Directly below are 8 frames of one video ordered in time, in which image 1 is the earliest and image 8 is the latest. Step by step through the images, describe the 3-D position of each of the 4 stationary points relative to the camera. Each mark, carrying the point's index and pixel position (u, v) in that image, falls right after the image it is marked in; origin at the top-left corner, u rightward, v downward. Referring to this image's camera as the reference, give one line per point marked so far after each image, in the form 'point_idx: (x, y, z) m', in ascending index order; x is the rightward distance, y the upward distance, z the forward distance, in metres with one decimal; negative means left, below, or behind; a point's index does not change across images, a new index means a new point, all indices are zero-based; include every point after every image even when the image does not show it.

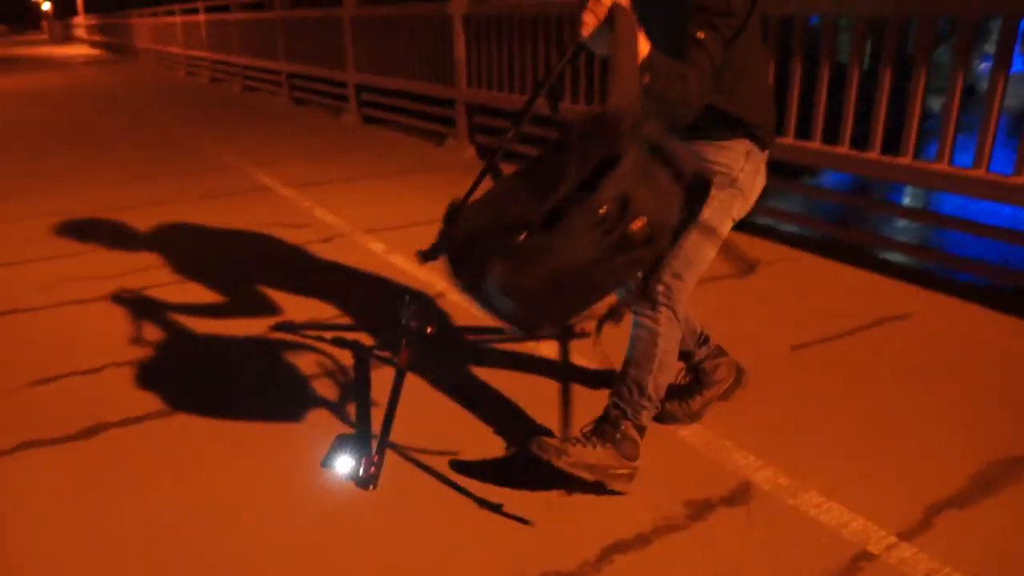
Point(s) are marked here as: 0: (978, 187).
0: (+2.2, +0.5, +4.4) m
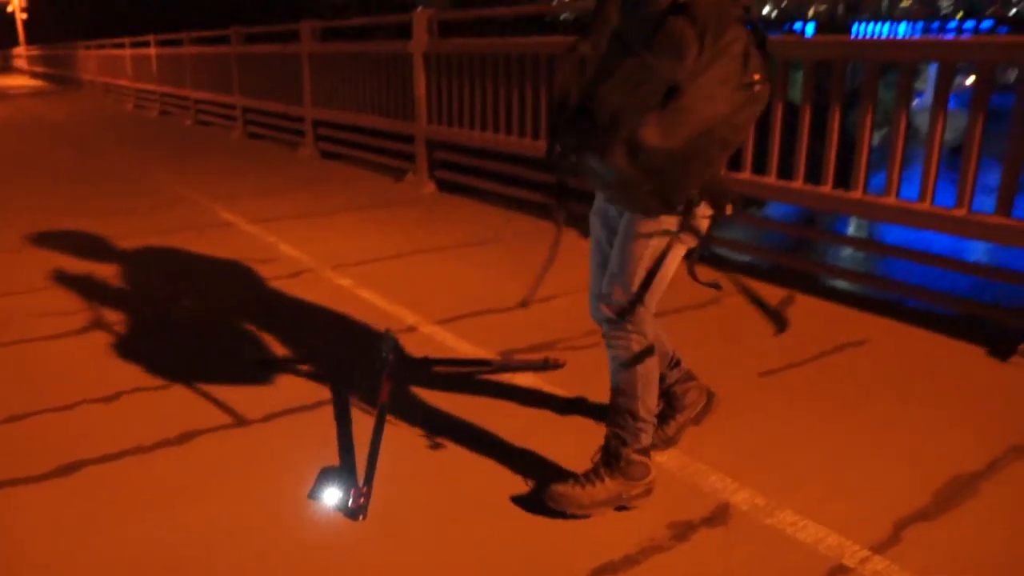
0: (+2.1, +0.4, +4.7) m
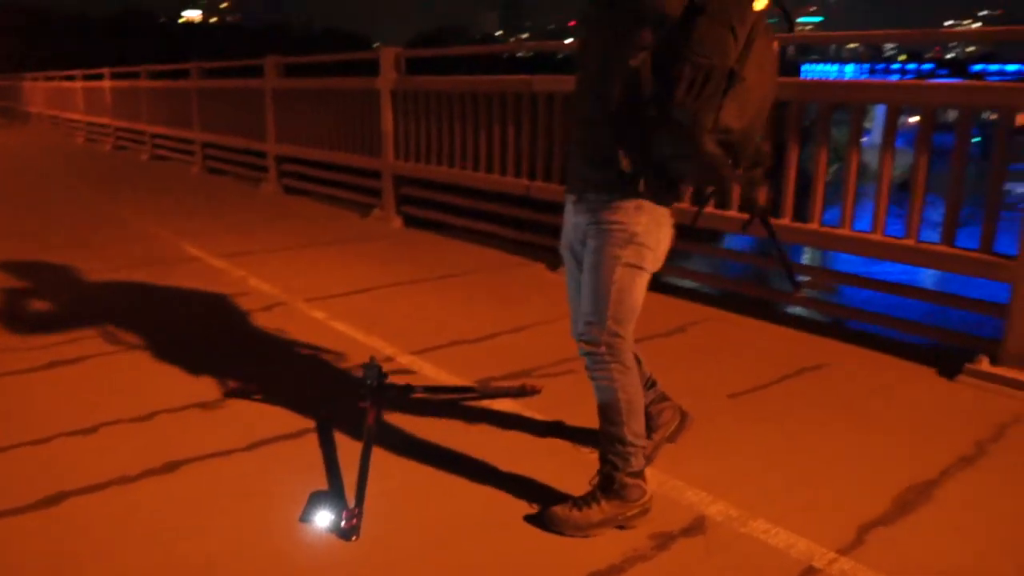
0: (+1.9, +0.2, +5.0) m
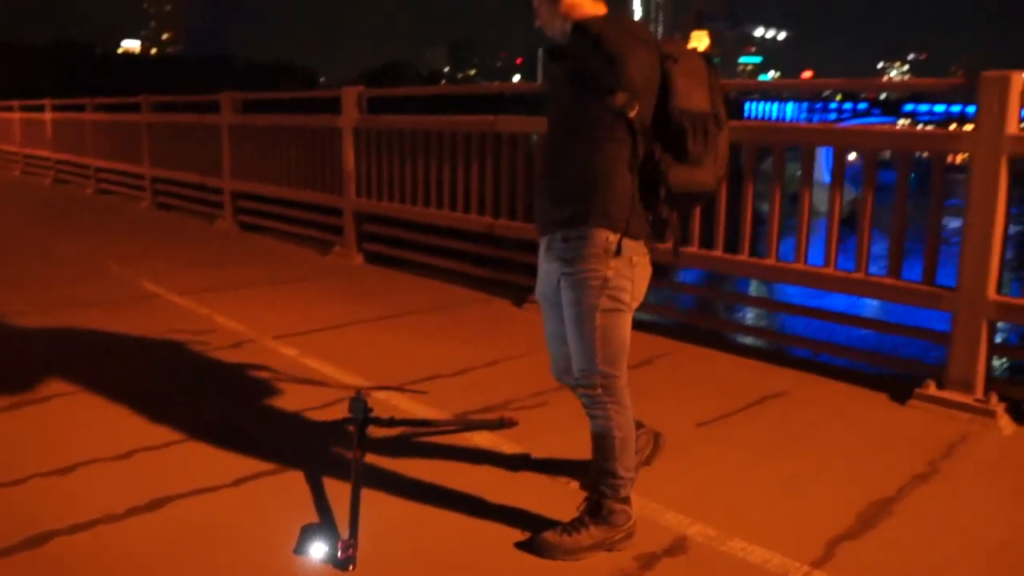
0: (+1.8, 0.0, +5.2) m
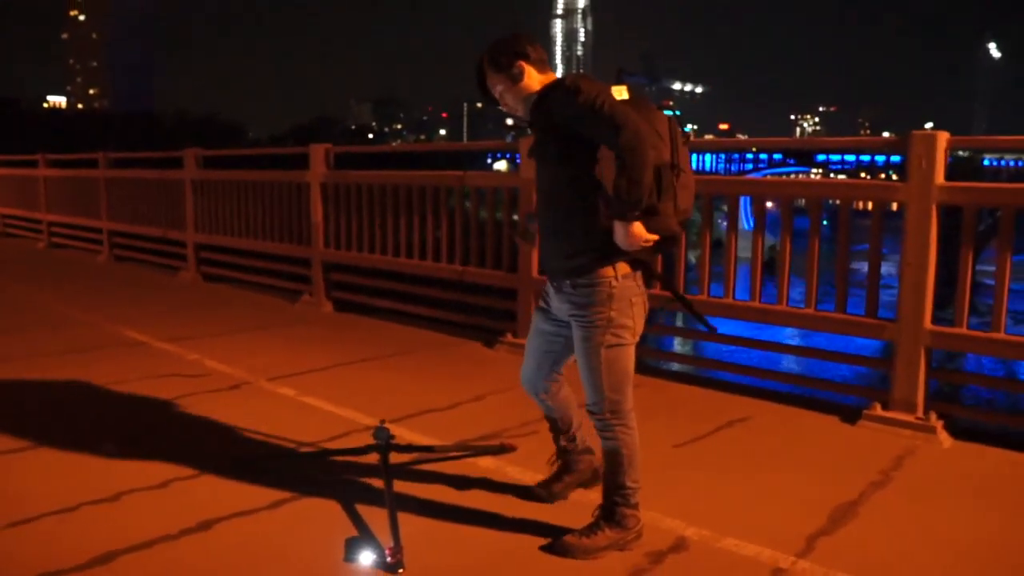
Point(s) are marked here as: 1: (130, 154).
0: (+1.7, -0.2, +5.8) m
1: (-5.5, +1.9, +13.2) m
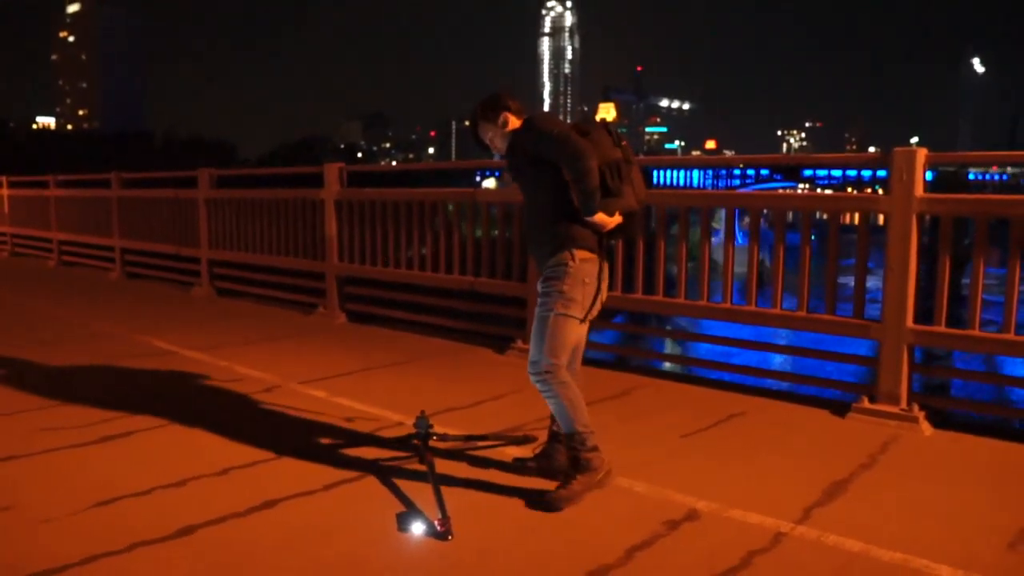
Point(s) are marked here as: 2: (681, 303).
0: (+1.8, -0.2, +6.3) m
1: (-5.5, +1.7, +13.6) m
2: (+1.2, -0.1, +6.7) m
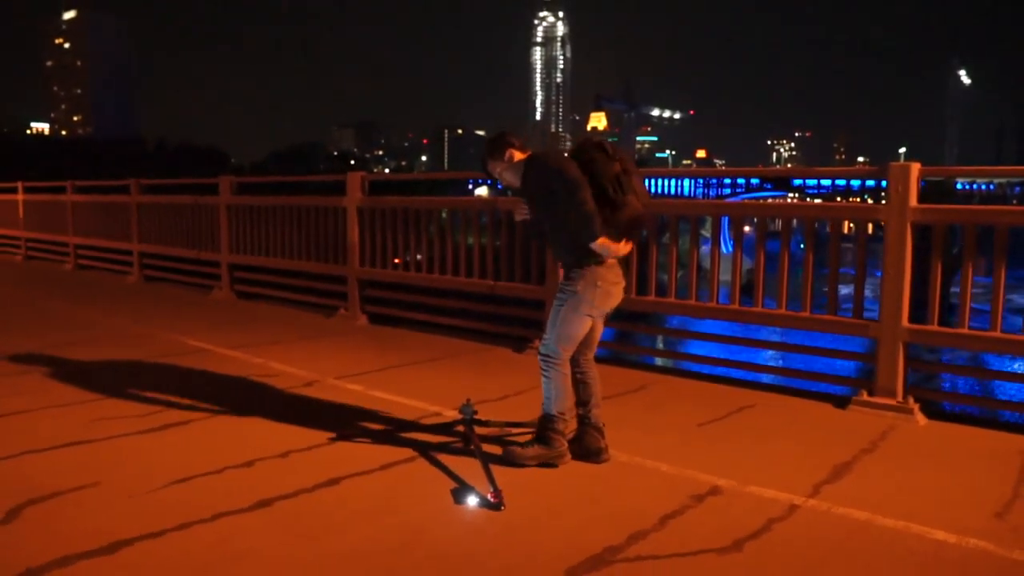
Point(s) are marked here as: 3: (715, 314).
0: (+1.9, -0.2, +6.8) m
1: (-5.4, +1.6, +14.0) m
2: (+1.4, -0.1, +7.2) m
3: (+1.6, -0.2, +7.1) m
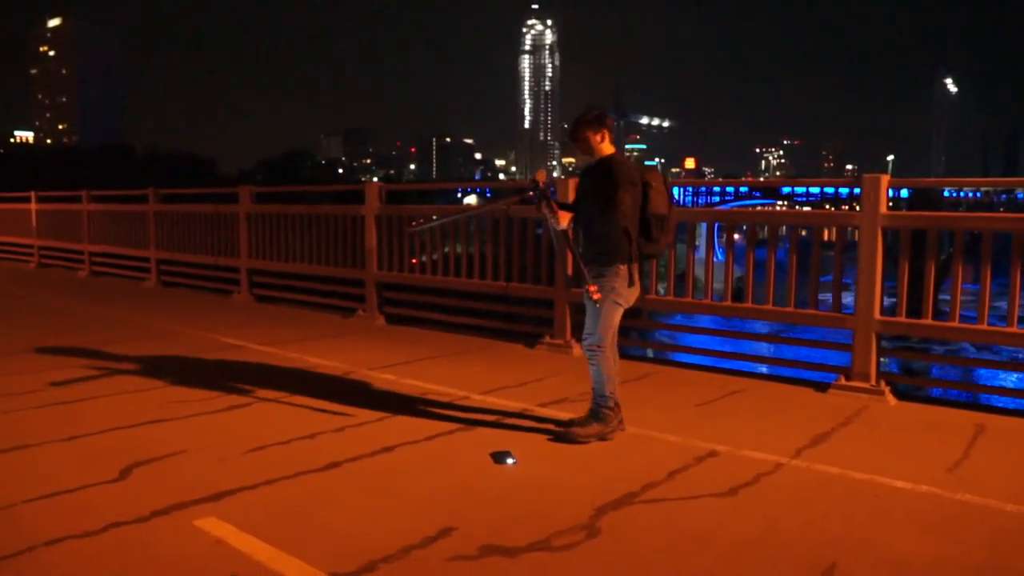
0: (+2.1, -0.2, +7.6) m
1: (-5.4, +1.6, +14.8) m
2: (+1.5, -0.1, +8.0) m
3: (+1.7, -0.2, +7.9) m
